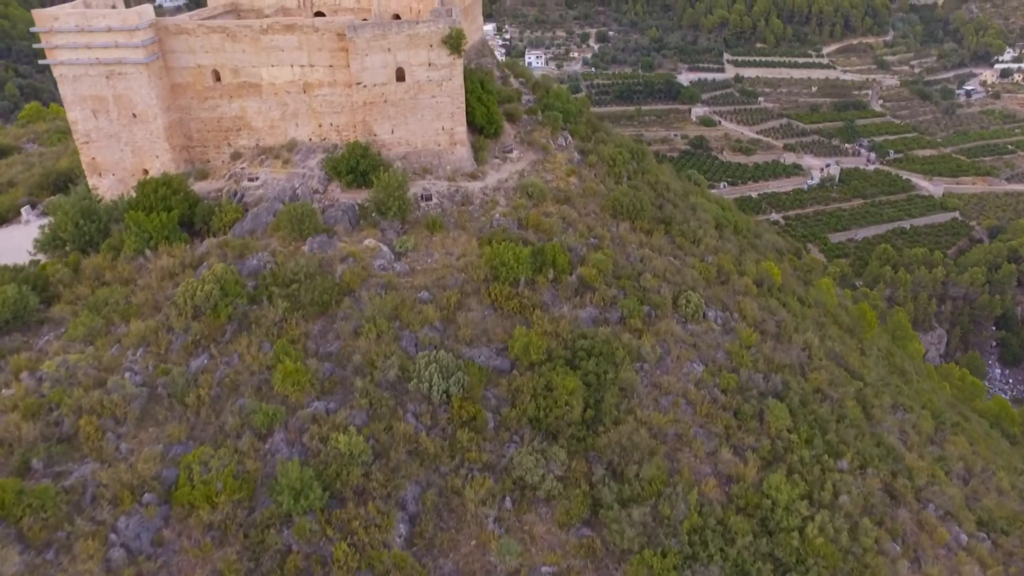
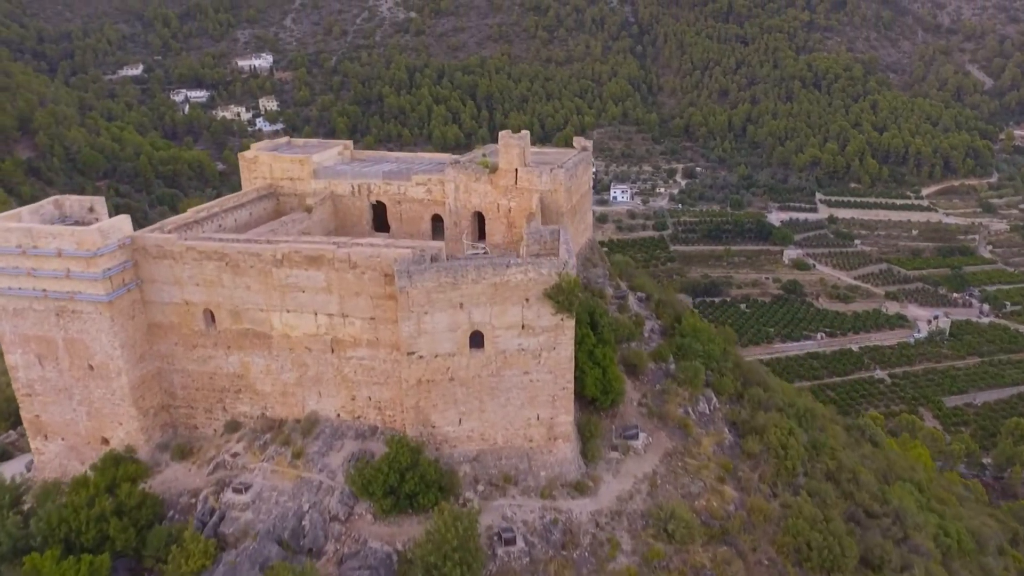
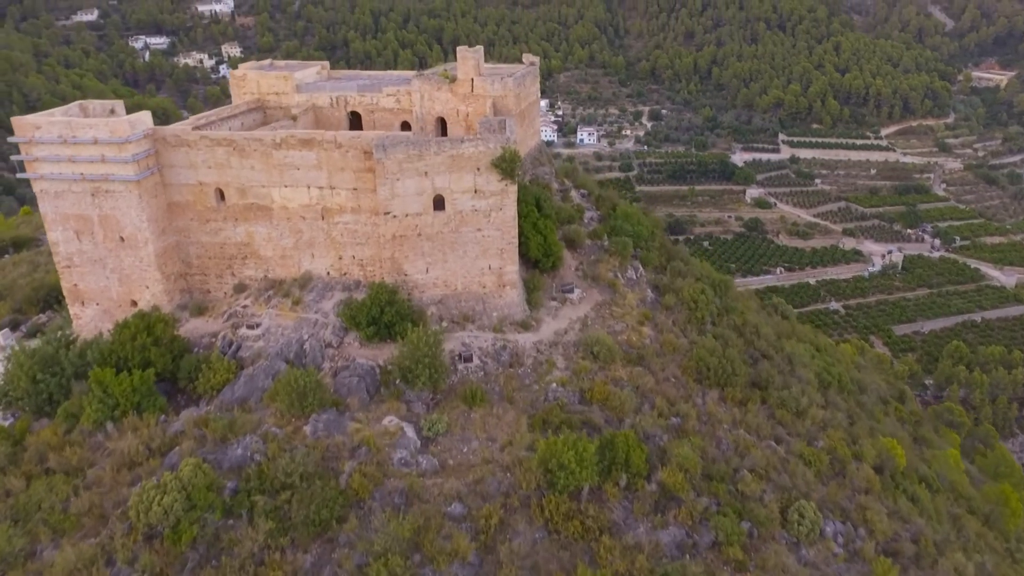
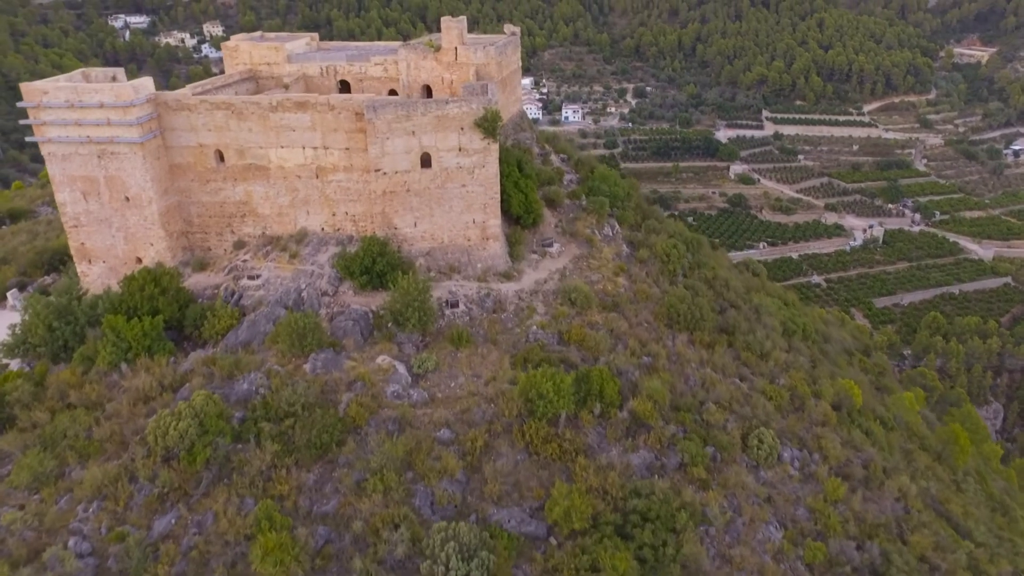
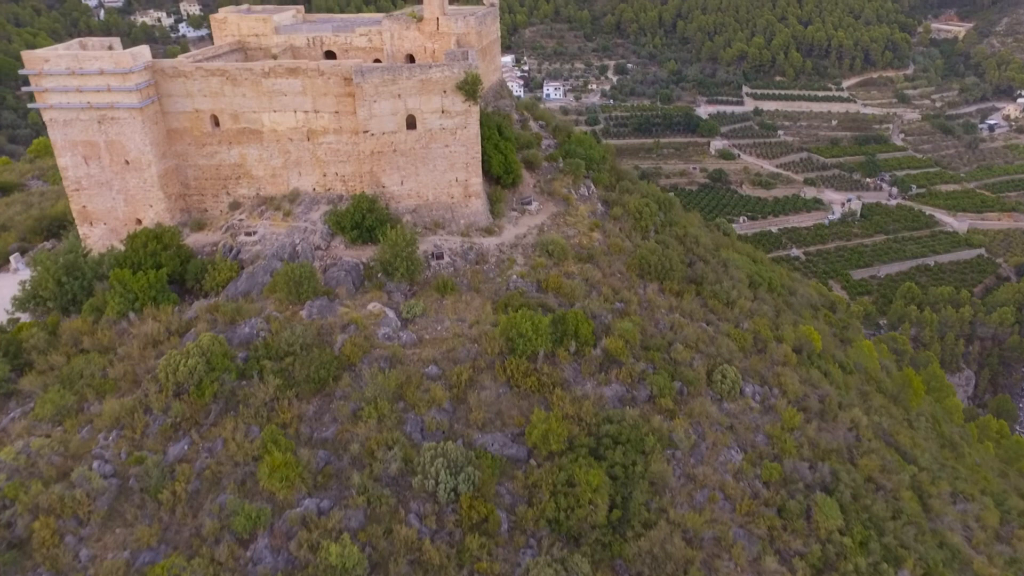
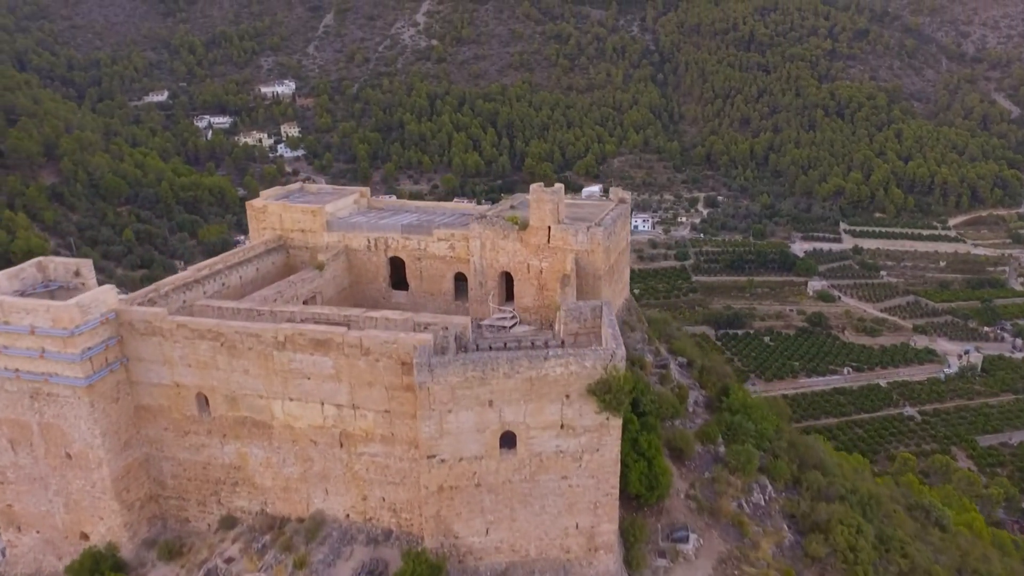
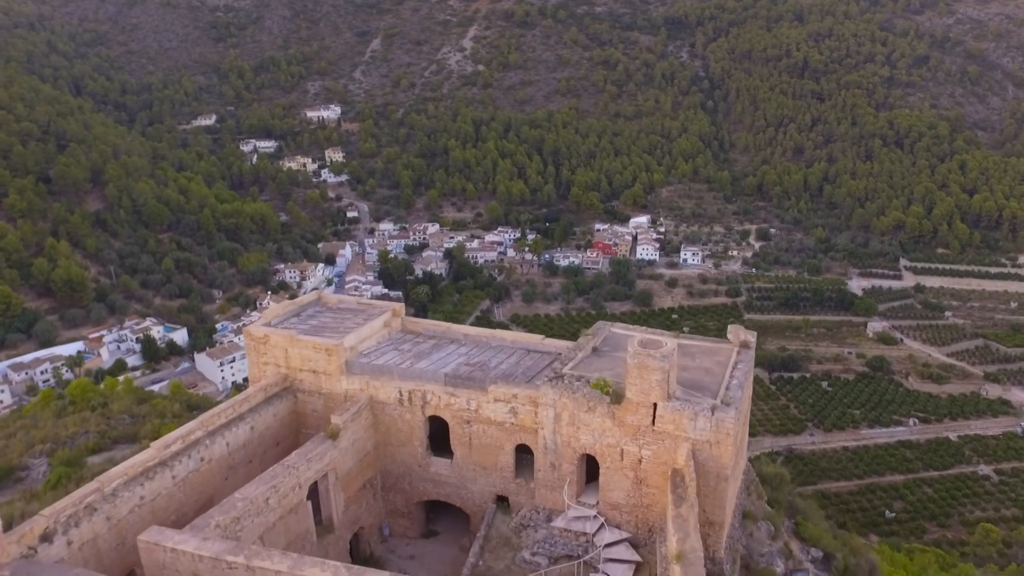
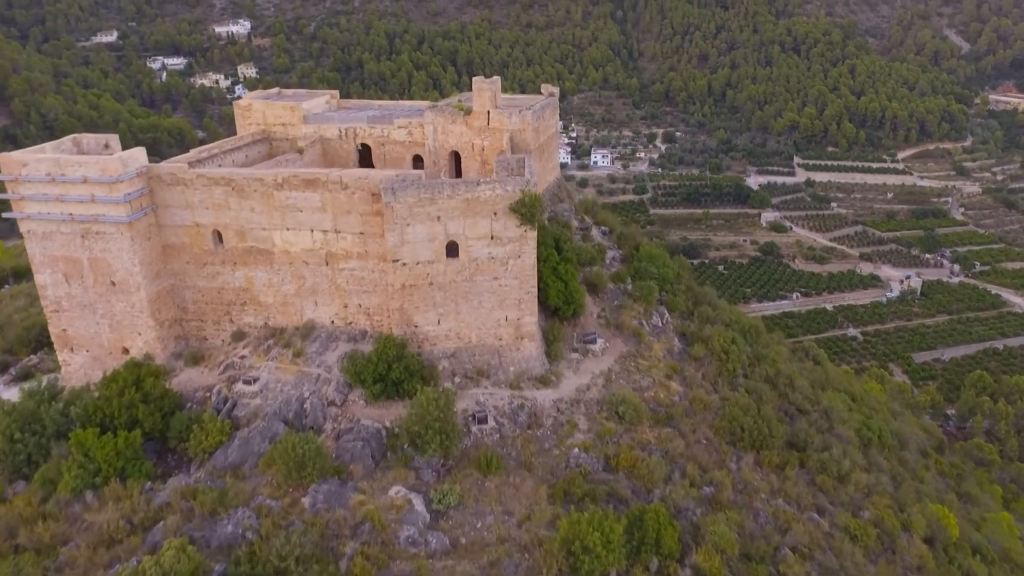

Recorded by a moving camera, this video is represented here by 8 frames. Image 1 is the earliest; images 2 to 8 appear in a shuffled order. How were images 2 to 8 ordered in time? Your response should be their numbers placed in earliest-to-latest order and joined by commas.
5, 4, 3, 8, 2, 6, 7
